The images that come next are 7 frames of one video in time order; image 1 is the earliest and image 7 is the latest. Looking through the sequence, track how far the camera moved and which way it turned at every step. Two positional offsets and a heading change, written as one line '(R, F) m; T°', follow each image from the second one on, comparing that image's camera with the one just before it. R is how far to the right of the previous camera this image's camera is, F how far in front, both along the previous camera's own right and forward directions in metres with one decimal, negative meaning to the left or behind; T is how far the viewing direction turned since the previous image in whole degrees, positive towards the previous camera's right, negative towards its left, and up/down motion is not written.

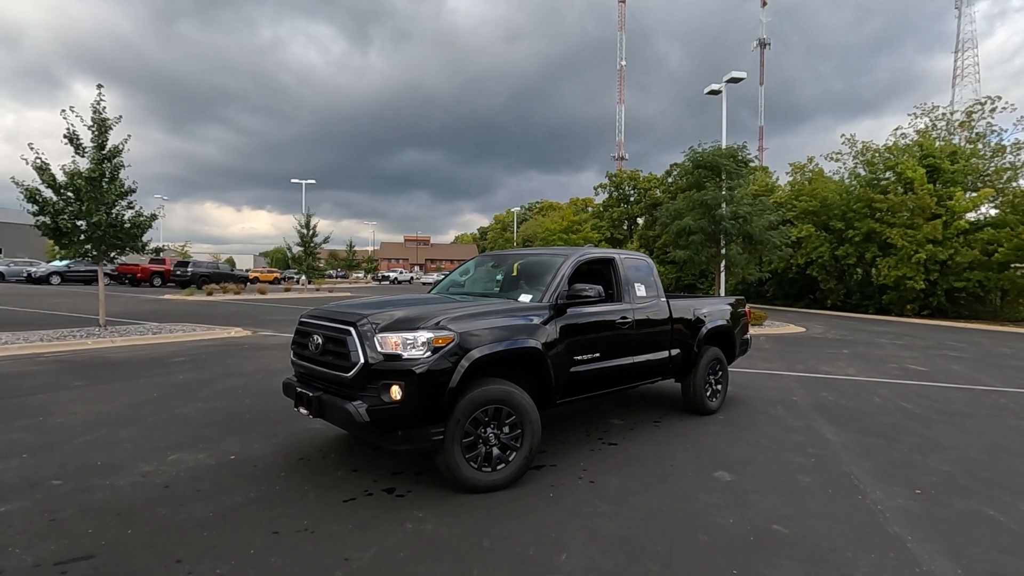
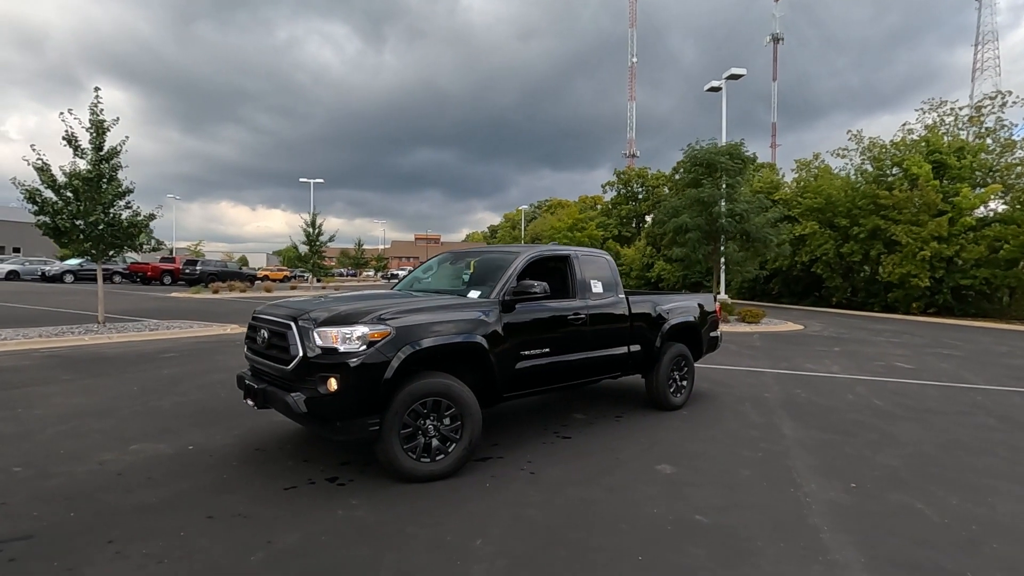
(+0.6, -0.1) m; -1°
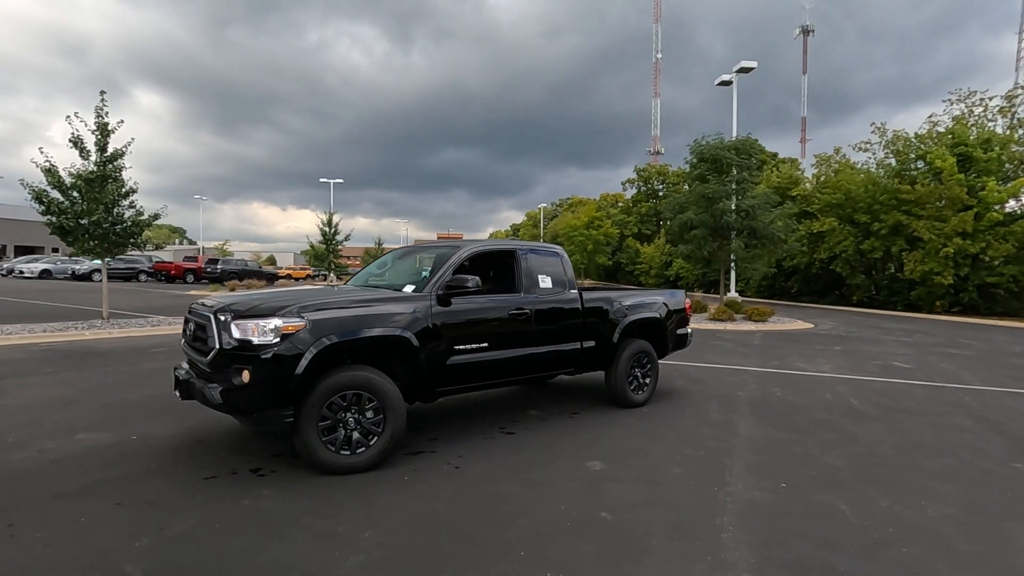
(+0.9, 0.0) m; -3°
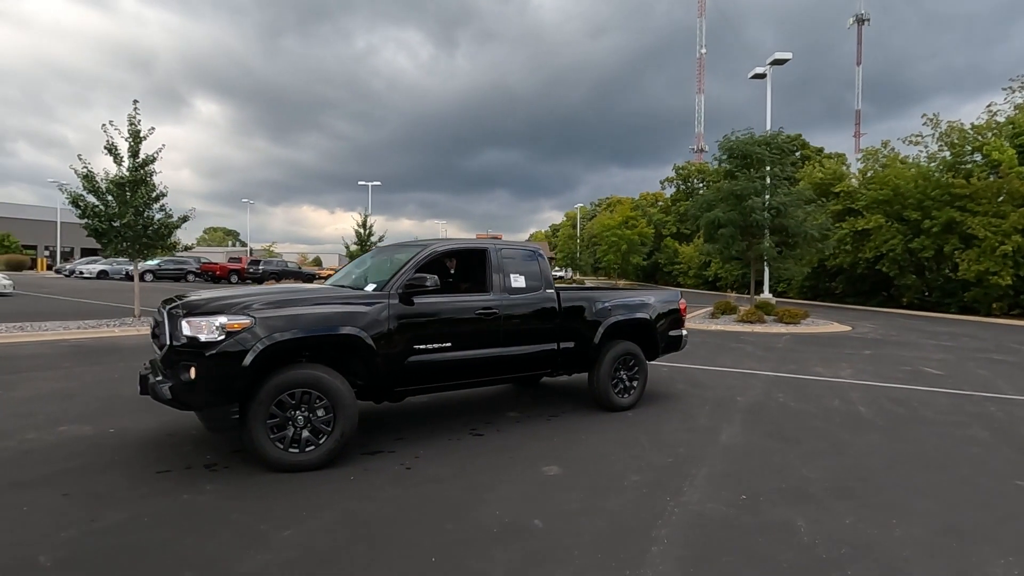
(+0.8, +0.1) m; -4°
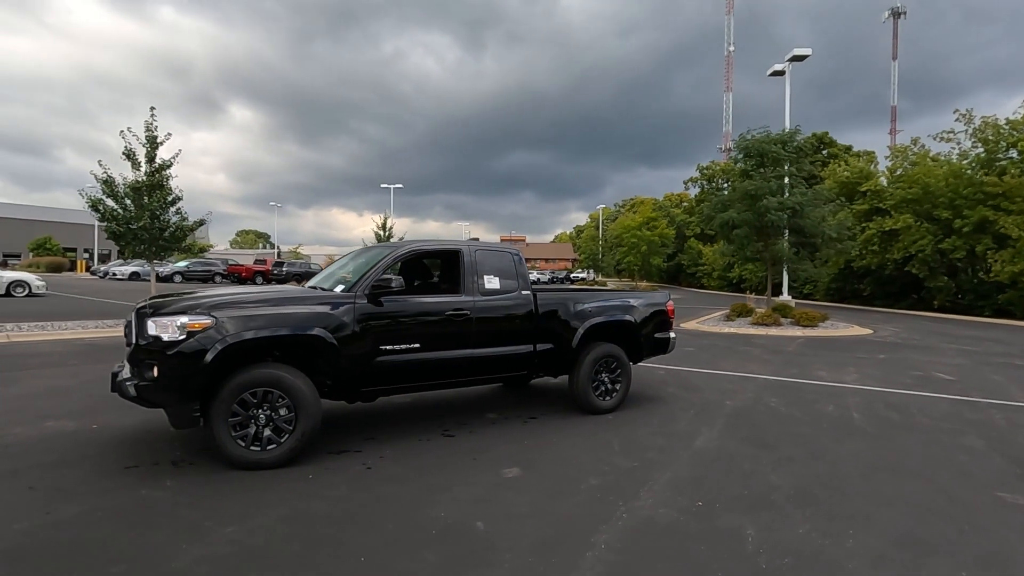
(+0.6, 0.0) m; -3°
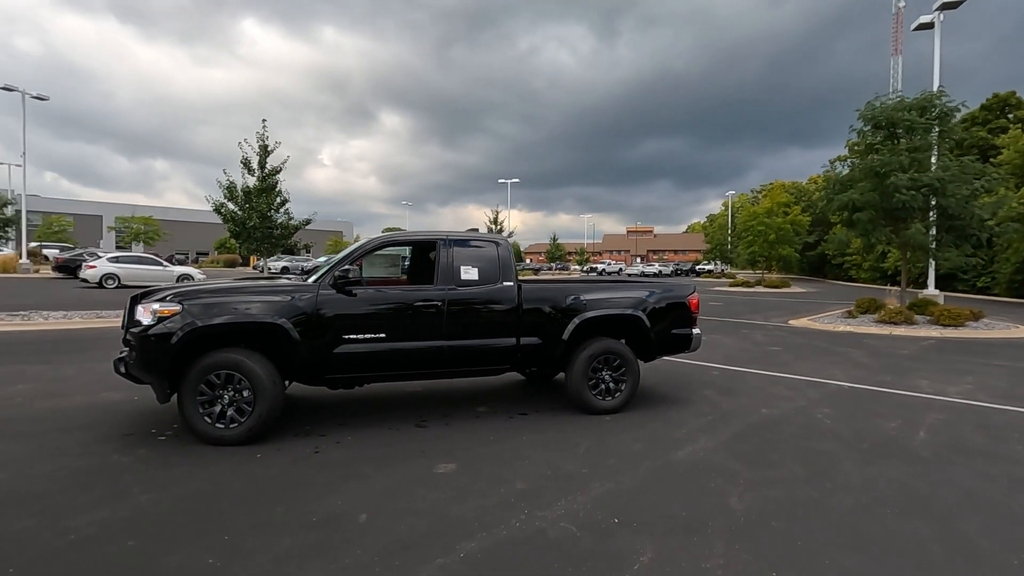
(+1.6, +0.4) m; -14°
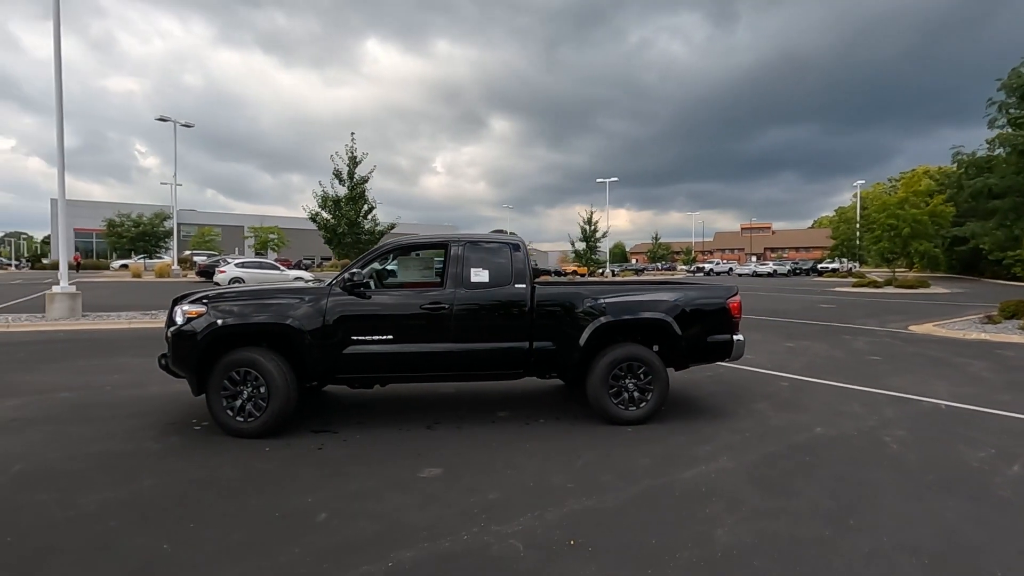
(+1.0, +0.3) m; -11°
